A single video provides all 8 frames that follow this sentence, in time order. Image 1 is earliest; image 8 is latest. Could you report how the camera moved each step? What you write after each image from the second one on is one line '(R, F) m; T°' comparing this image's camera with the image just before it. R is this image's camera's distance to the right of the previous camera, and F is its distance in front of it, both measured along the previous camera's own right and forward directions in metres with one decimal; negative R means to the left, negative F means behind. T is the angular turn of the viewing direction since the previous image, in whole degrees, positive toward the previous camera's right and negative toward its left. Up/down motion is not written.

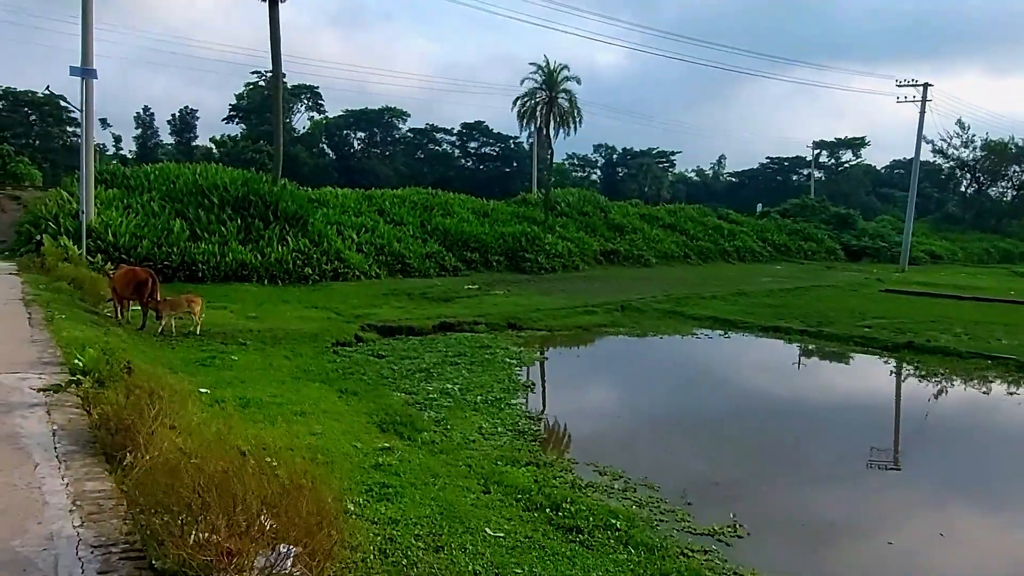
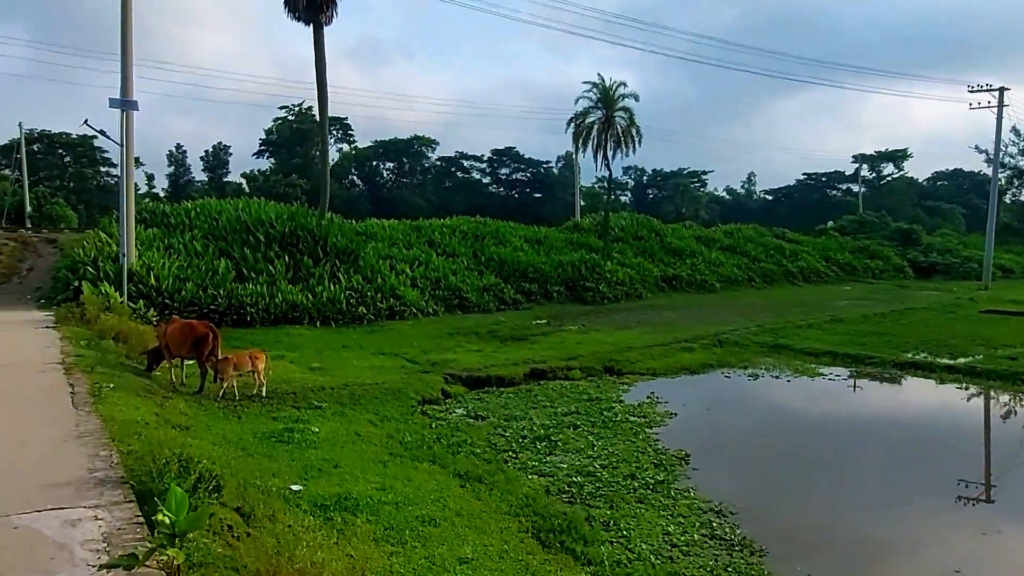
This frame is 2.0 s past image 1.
(-1.2, +1.7) m; -2°
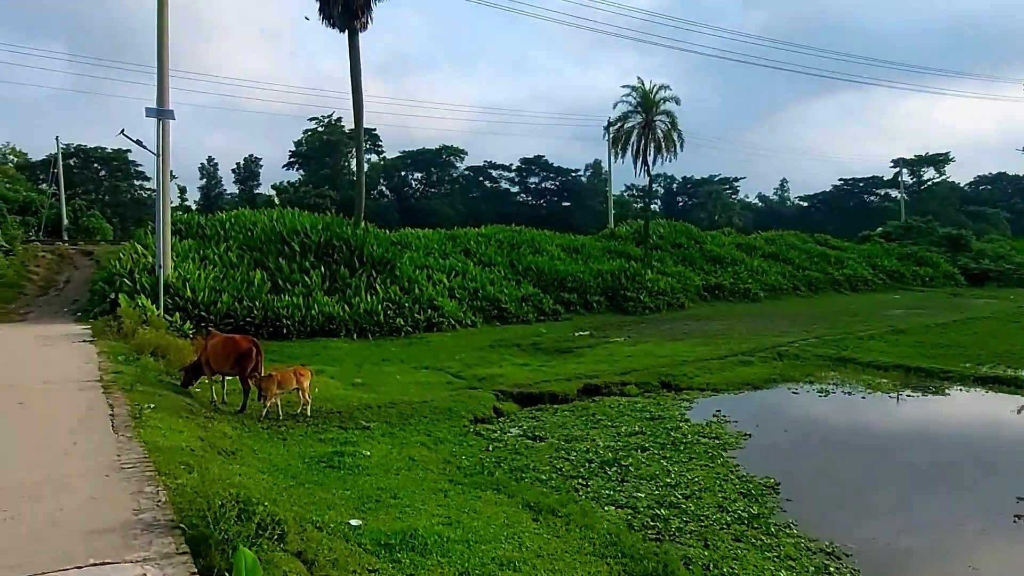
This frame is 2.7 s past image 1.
(-0.4, +0.6) m; -2°
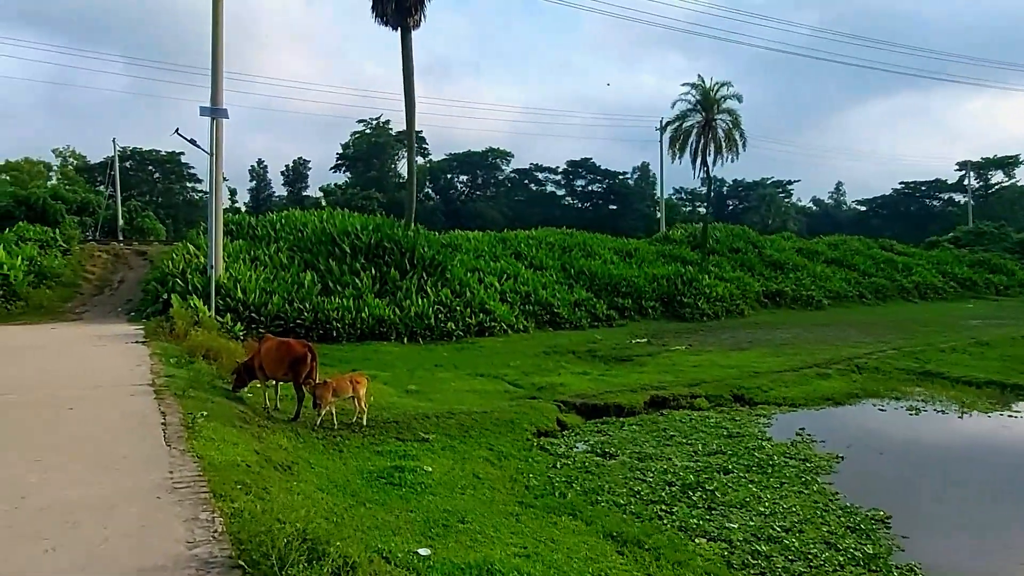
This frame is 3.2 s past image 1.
(-0.3, +0.6) m; -3°
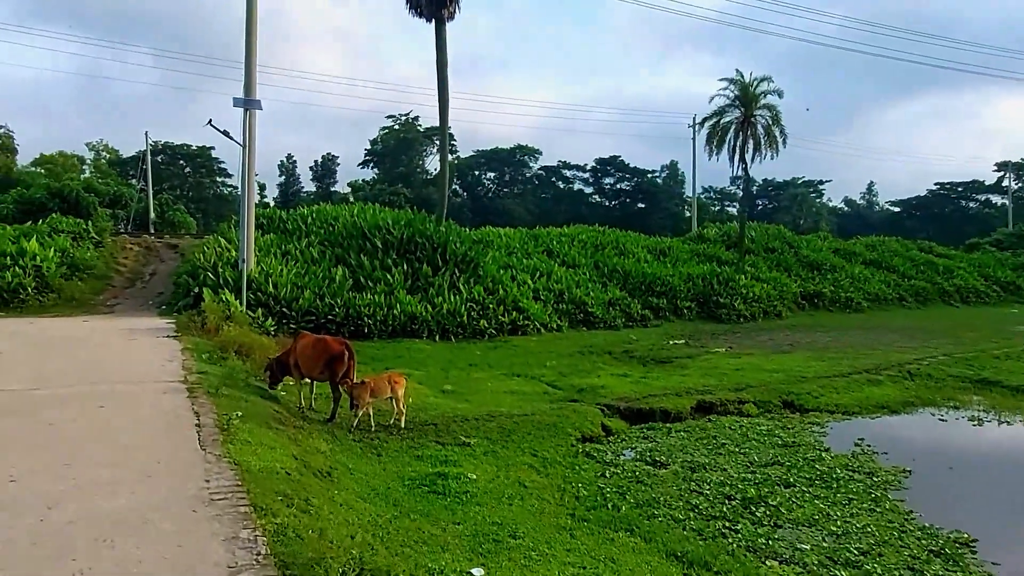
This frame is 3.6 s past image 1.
(-0.2, +0.4) m; -2°
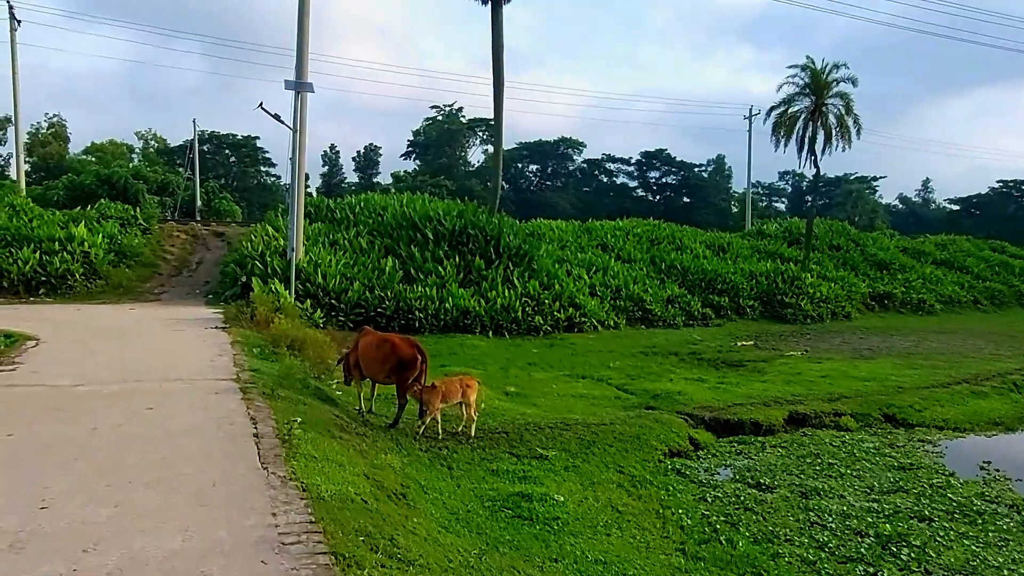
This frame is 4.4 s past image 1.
(-0.5, +0.8) m; -3°
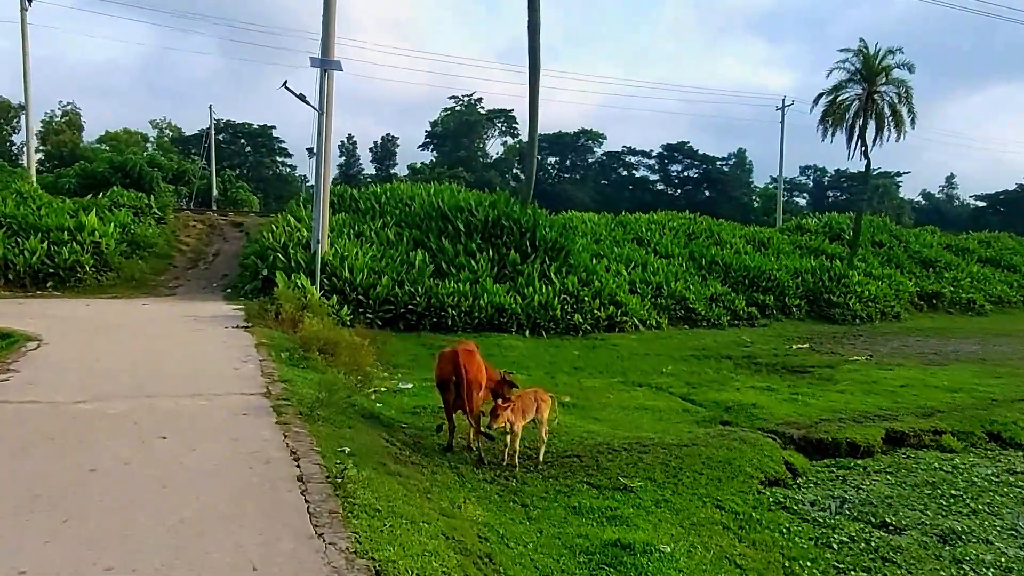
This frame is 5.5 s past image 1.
(-0.5, +1.1) m; -1°
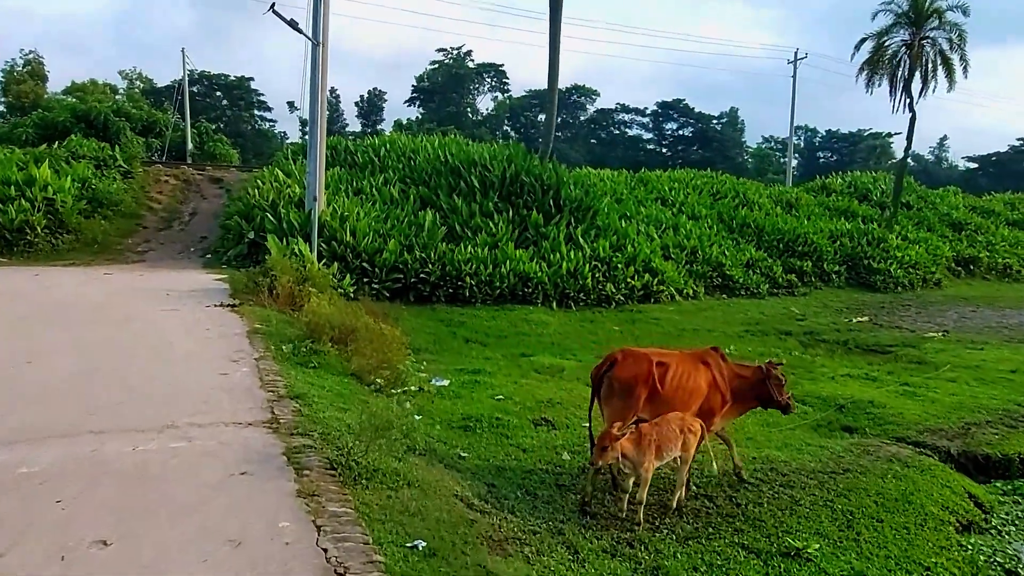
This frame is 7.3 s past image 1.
(-0.8, +1.9) m; +2°
